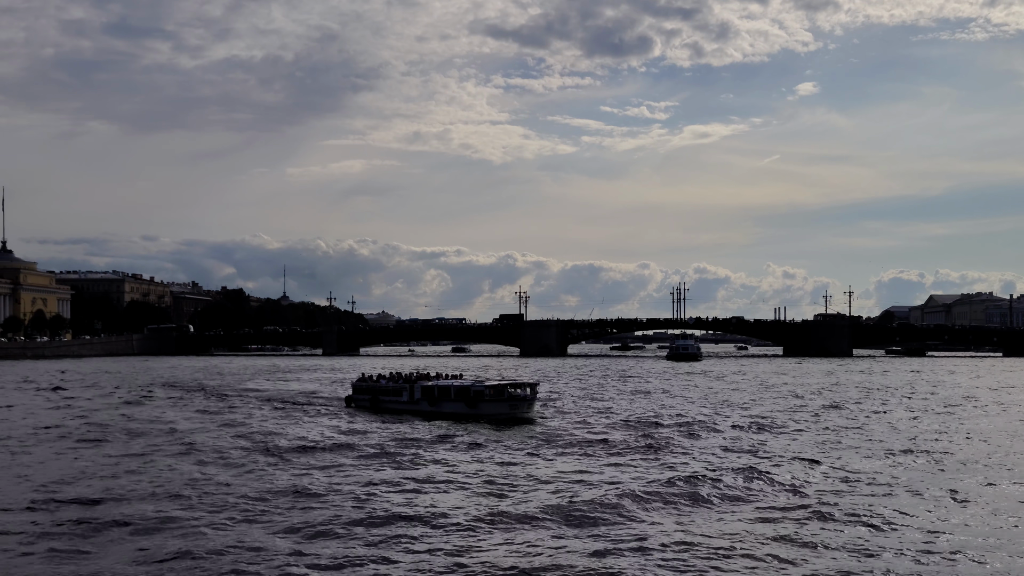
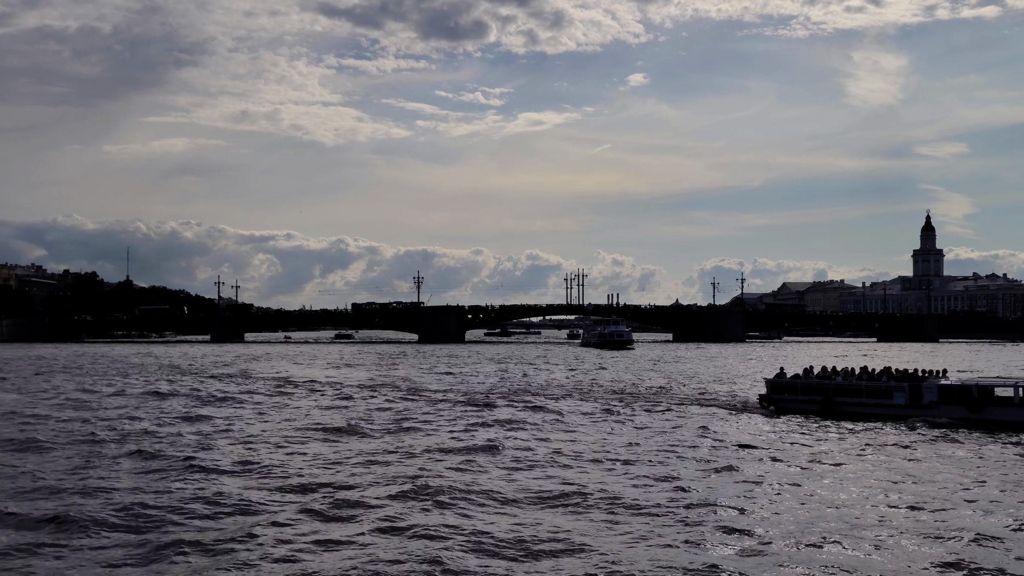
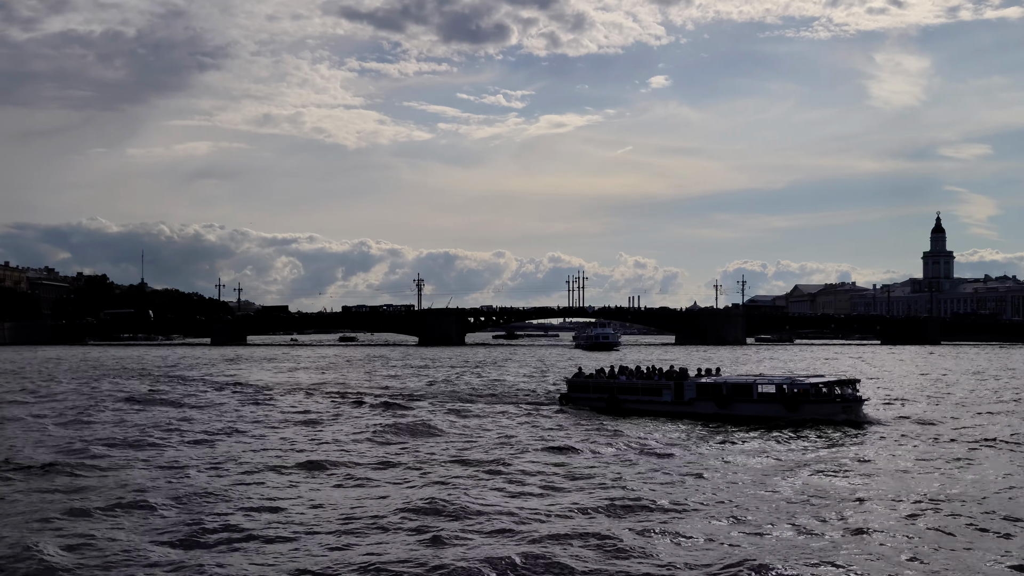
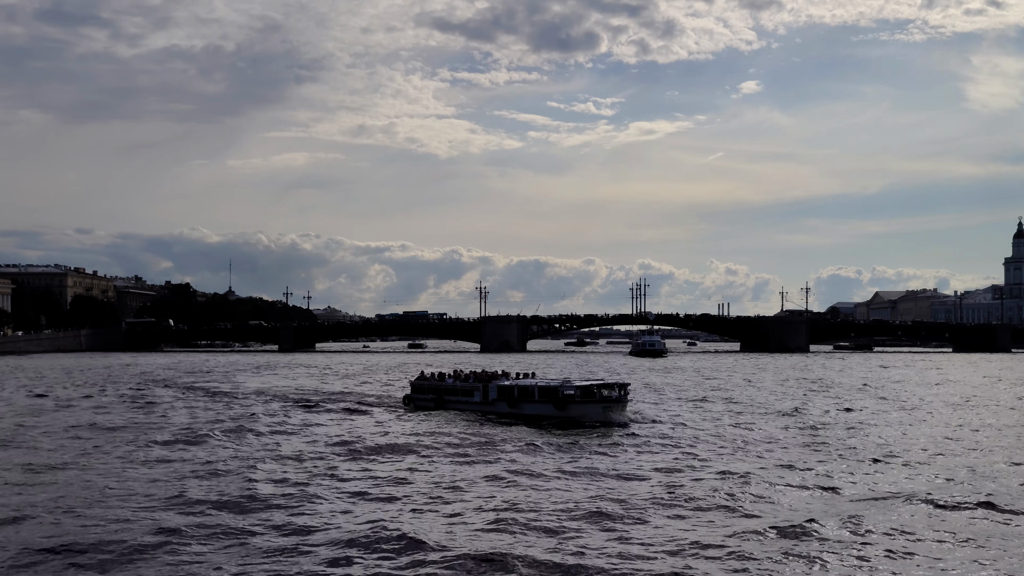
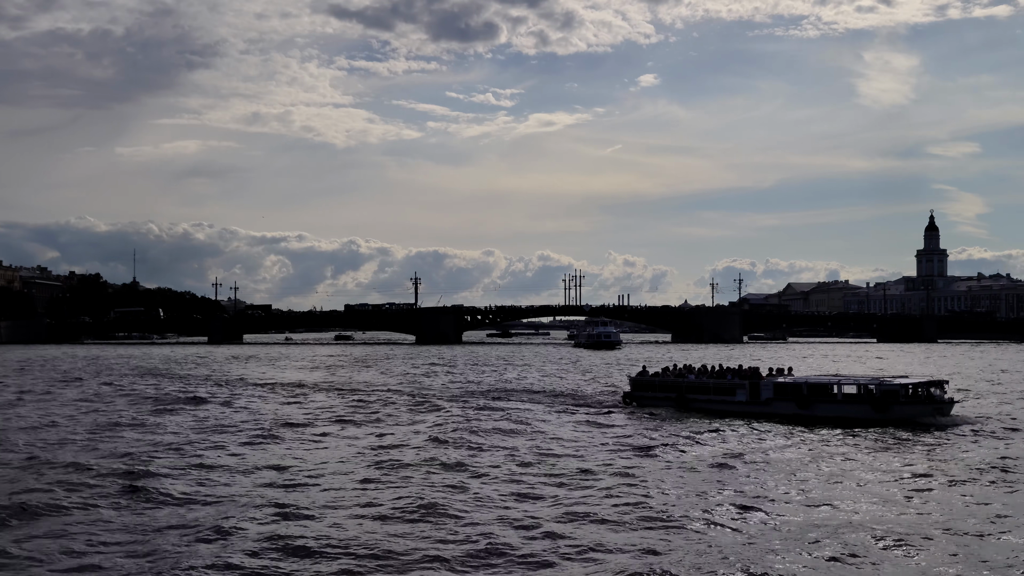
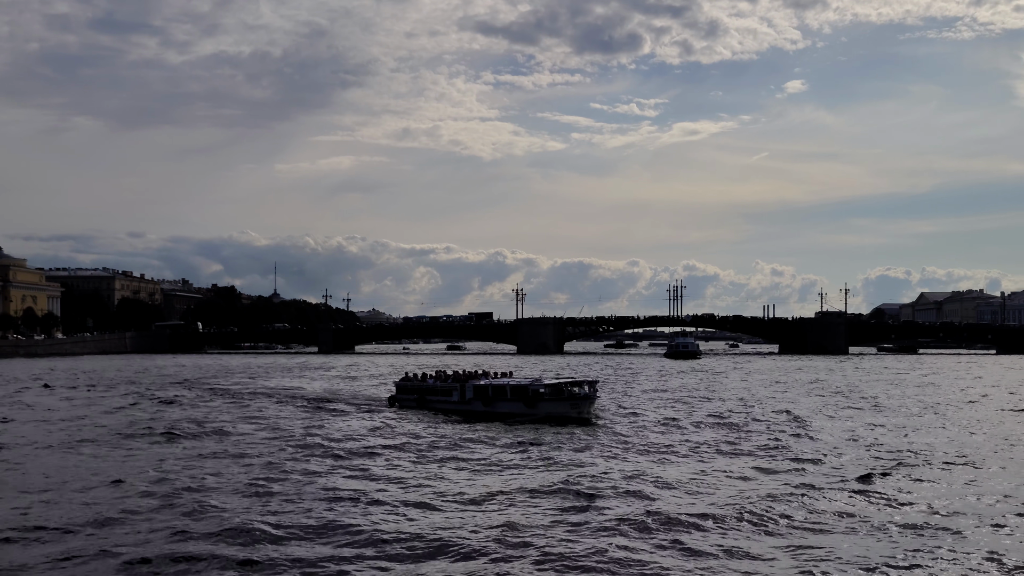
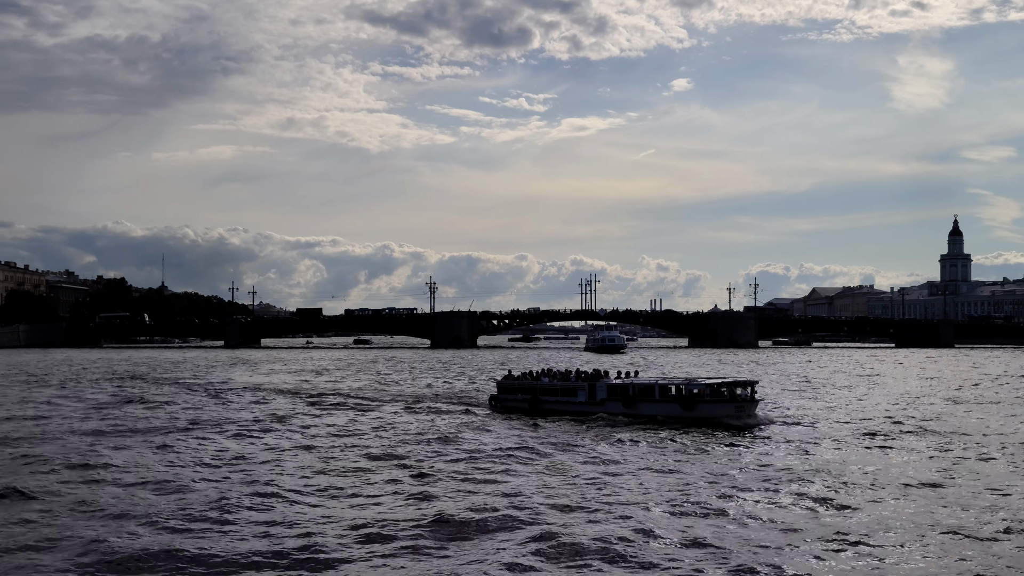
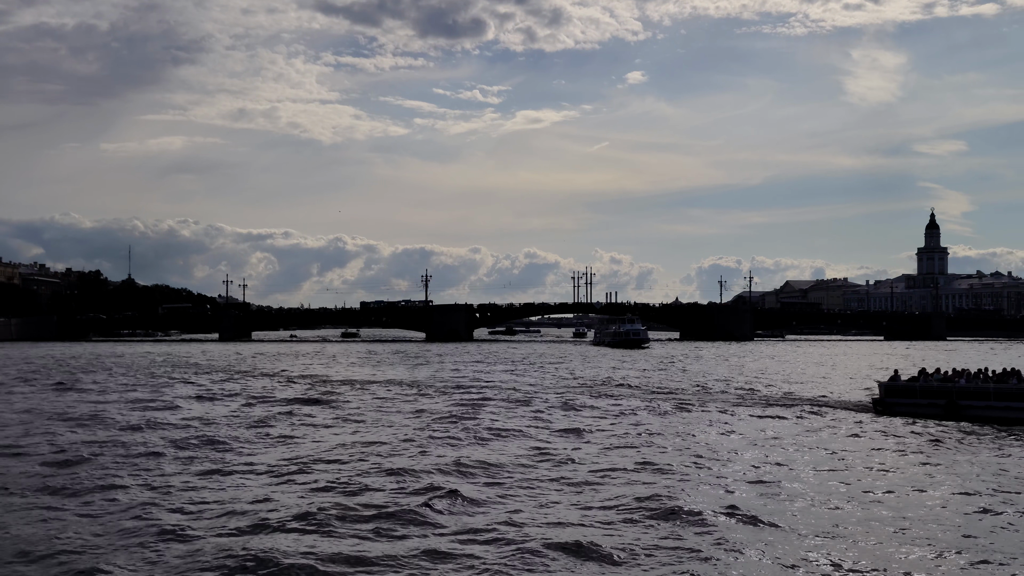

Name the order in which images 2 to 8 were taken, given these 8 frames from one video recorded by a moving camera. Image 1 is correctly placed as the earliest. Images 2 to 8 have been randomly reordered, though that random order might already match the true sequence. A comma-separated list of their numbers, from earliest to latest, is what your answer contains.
6, 4, 7, 3, 5, 2, 8
